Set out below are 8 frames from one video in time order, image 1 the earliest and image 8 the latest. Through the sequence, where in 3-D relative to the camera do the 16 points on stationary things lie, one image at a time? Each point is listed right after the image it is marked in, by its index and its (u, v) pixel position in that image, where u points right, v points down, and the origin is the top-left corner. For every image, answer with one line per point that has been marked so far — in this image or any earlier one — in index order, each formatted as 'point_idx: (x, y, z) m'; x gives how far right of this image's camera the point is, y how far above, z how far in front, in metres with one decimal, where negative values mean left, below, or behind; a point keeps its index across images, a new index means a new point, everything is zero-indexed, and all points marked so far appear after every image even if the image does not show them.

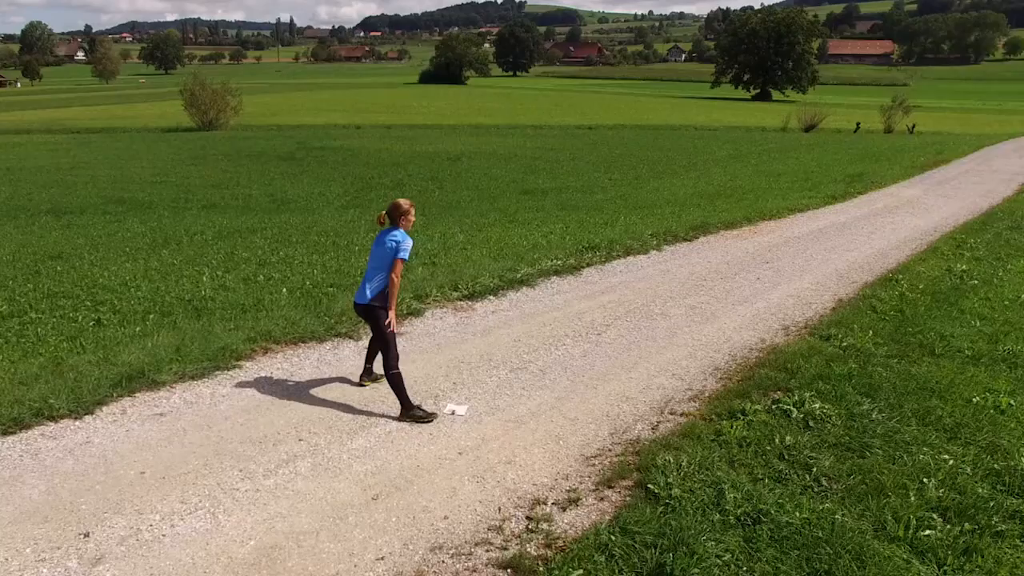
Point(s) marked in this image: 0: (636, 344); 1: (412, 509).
0: (+1.3, -0.6, +9.6) m
1: (-0.6, -1.2, +5.1) m
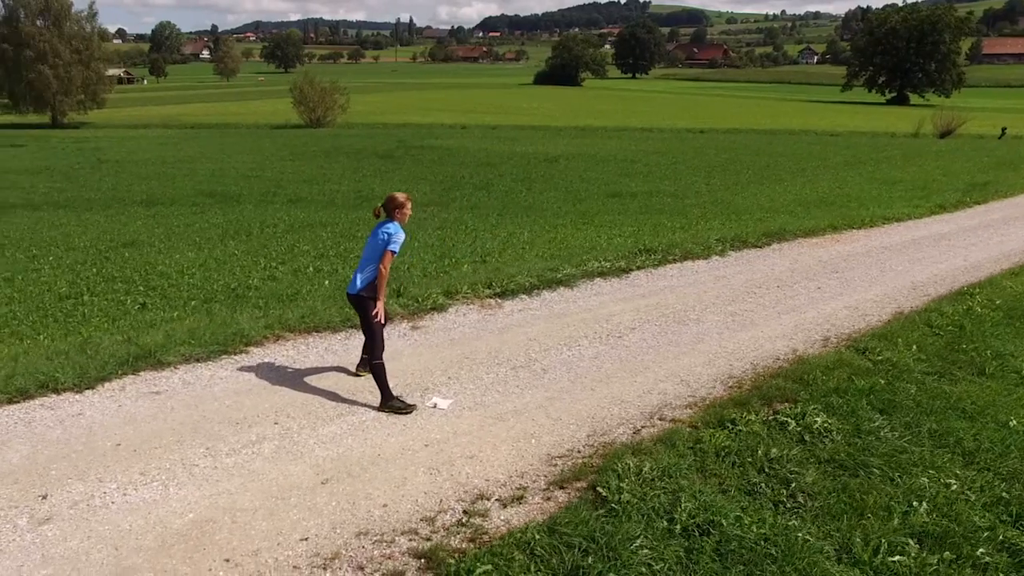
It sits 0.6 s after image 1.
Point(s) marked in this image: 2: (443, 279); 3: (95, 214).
0: (+1.5, -0.6, +9.5) m
1: (-0.9, -1.2, +5.2) m
2: (-0.9, +0.1, +12.0) m
3: (-8.3, +1.4, +18.3) m
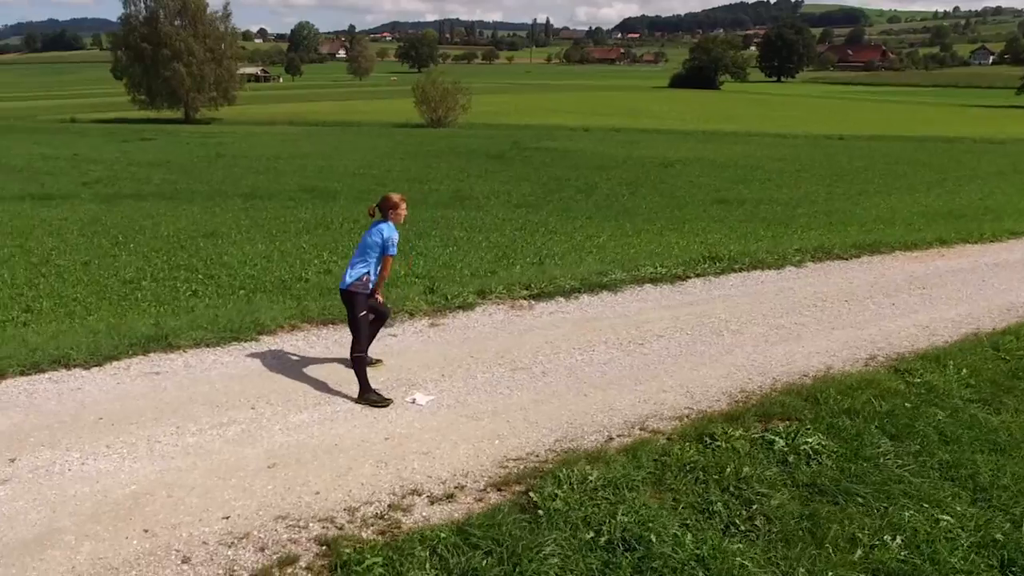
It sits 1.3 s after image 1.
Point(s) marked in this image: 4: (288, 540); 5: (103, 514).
0: (+1.7, -0.7, +9.4) m
1: (-1.3, -1.2, +5.5) m
2: (-0.4, +0.1, +12.2) m
3: (-6.8, +1.7, +19.4) m
4: (-1.2, -1.3, +4.8) m
5: (-2.2, -1.2, +4.9) m
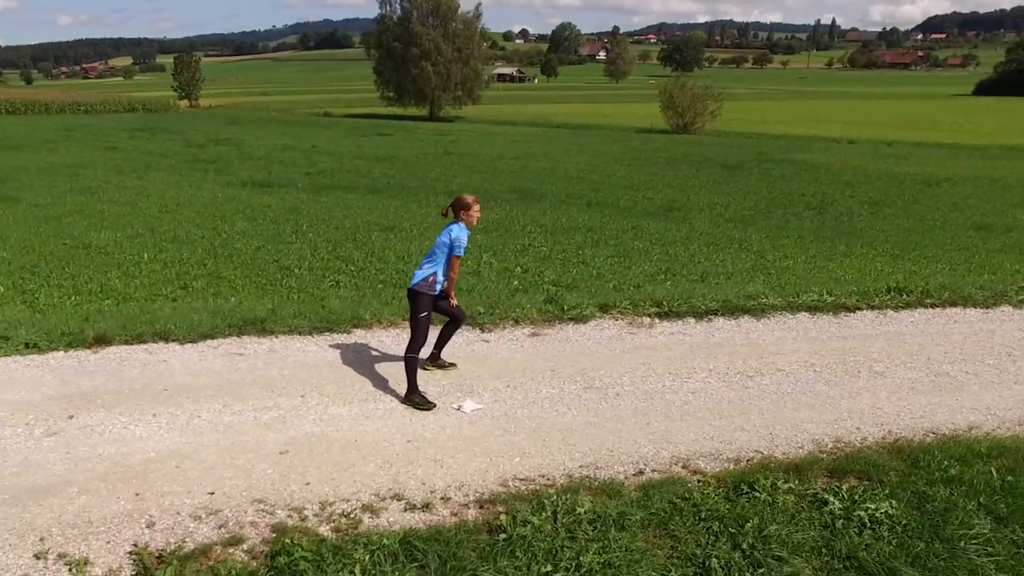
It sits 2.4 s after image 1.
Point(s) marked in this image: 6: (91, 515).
0: (+2.6, -1.0, +8.8) m
1: (-1.4, -1.1, +5.8) m
2: (+1.4, -0.1, +12.0) m
3: (-2.6, +2.0, +20.7) m
4: (-1.4, -1.3, +5.1) m
5: (-2.4, -1.1, +5.5) m
6: (-2.3, -1.2, +5.0) m
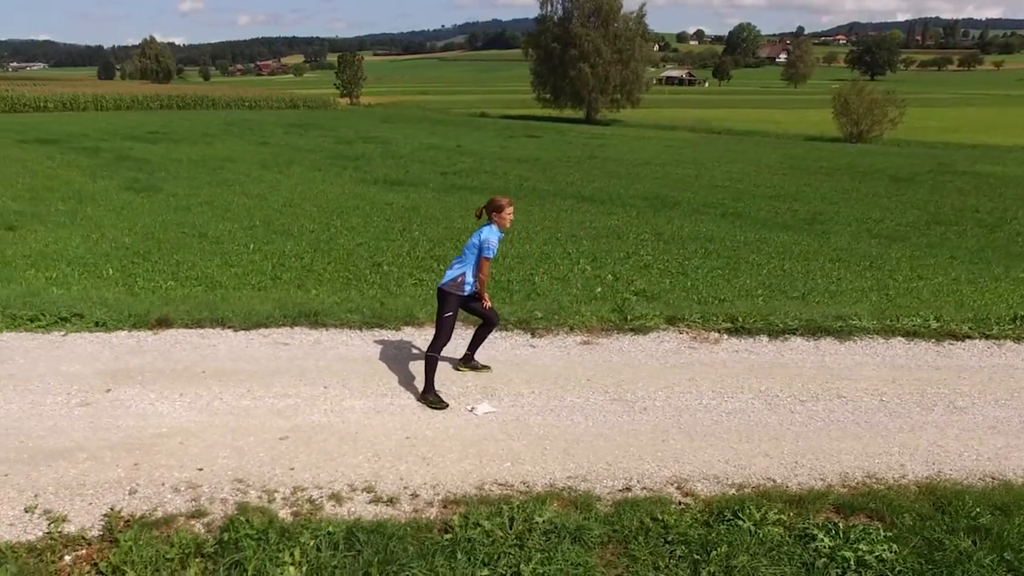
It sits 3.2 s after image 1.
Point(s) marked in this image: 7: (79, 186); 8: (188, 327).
0: (+2.9, -1.3, +8.4) m
1: (-1.6, -1.1, +6.2) m
2: (+2.4, -0.2, +11.8) m
3: (+0.2, +2.0, +21.1) m
4: (-1.8, -1.3, +5.5) m
5: (-2.6, -1.0, +6.1) m
6: (-2.6, -1.1, +5.6) m
7: (-7.2, +1.6, +15.2) m
8: (-2.9, -0.4, +8.3) m
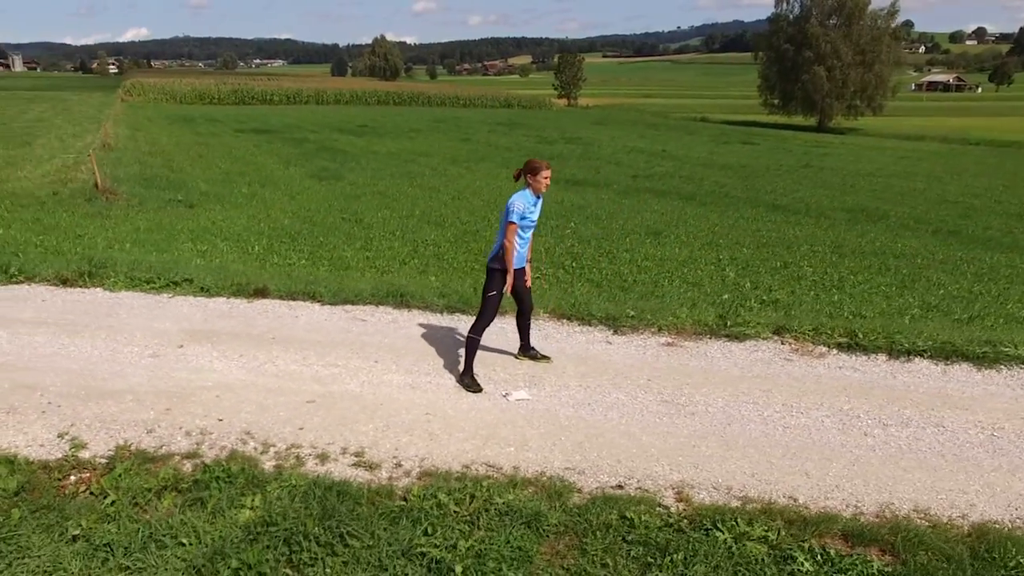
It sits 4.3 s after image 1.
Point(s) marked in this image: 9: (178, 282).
0: (+3.3, -1.4, +7.7) m
1: (-1.6, -0.9, +6.8) m
2: (+3.8, -0.4, +11.1) m
3: (+4.2, +1.9, +20.6) m
4: (-2.0, -1.1, +6.1) m
5: (-2.6, -0.8, +6.9) m
6: (-2.7, -0.9, +6.4) m
7: (-4.5, +2.0, +16.9) m
8: (-2.3, -0.1, +9.1) m
9: (-3.3, +0.1, +9.1) m
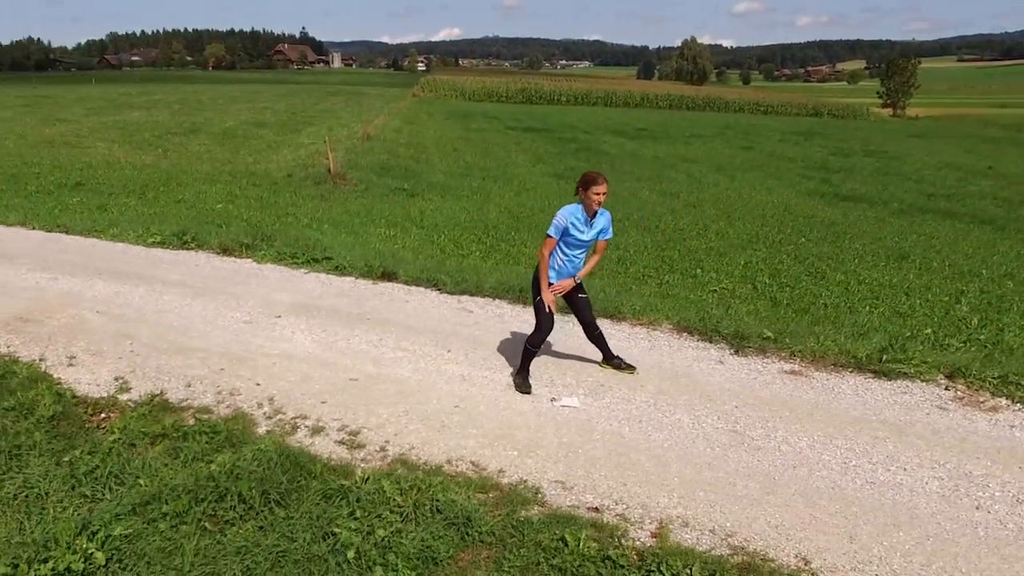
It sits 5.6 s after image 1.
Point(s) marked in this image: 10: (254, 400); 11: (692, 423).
0: (+3.4, -1.7, +6.2) m
1: (-1.4, -0.8, +7.1) m
2: (+5.2, -0.8, +9.1) m
3: (+9.3, +1.2, +17.8) m
4: (-2.0, -0.9, +6.7) m
5: (-2.3, -0.5, +7.6) m
6: (-2.6, -0.6, +7.2) m
7: (-0.1, +2.2, +17.6) m
8: (-1.1, 0.0, +9.6) m
9: (-2.1, +0.3, +9.9) m
10: (-1.9, -0.8, +6.8) m
11: (+1.4, -1.1, +7.3) m
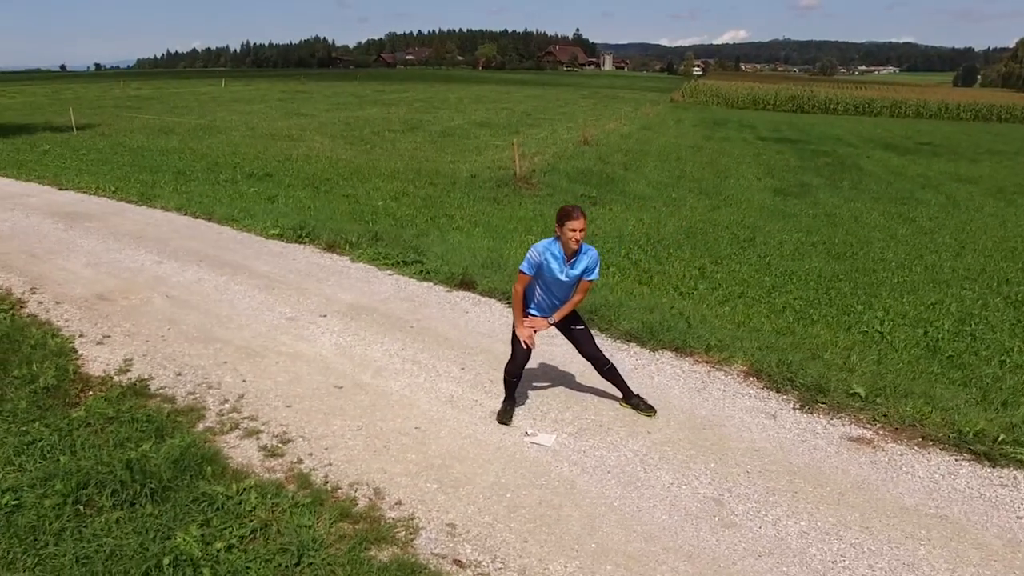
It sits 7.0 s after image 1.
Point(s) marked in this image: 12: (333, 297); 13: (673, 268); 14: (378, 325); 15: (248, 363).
0: (+2.5, -2.1, +4.5) m
1: (-1.6, -0.8, +7.1) m
2: (+5.2, -1.4, +6.6) m
3: (+12.4, +0.1, +13.2) m
4: (-2.3, -0.8, +6.9) m
5: (-2.2, -0.5, +7.9) m
6: (-2.6, -0.6, +7.6) m
7: (+3.7, +1.8, +16.3) m
8: (-0.4, -0.1, +9.3) m
9: (-1.1, +0.3, +10.0) m
10: (-2.2, -0.8, +7.0) m
11: (+1.1, -1.3, +6.2) m
12: (-1.7, -0.1, +9.0) m
13: (+2.1, +0.3, +11.7) m
14: (-1.2, -0.4, +8.4) m
15: (-2.1, -0.6, +7.5) m
